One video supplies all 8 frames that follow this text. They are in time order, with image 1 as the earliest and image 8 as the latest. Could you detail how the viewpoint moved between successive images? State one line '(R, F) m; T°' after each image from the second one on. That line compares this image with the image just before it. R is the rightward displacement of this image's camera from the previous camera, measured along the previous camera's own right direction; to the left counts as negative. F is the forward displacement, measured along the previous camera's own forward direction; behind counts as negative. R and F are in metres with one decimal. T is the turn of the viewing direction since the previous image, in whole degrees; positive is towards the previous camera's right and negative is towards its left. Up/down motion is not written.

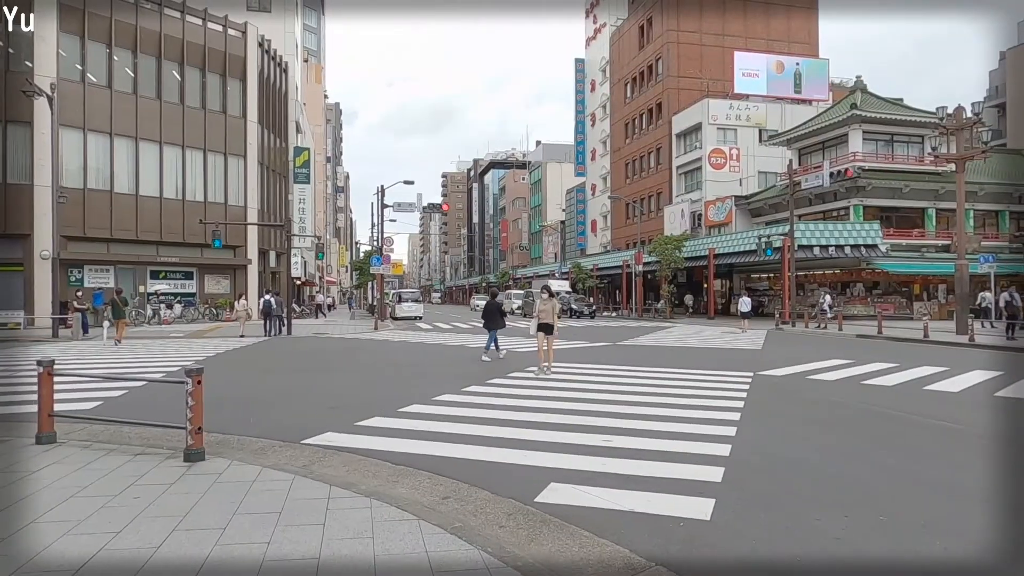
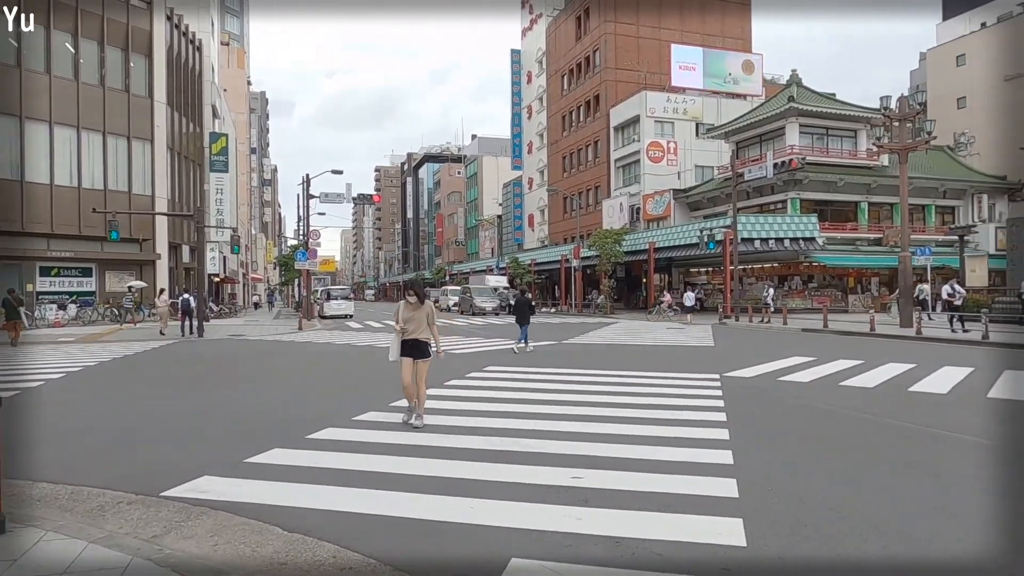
(0.0, +1.7) m; +6°
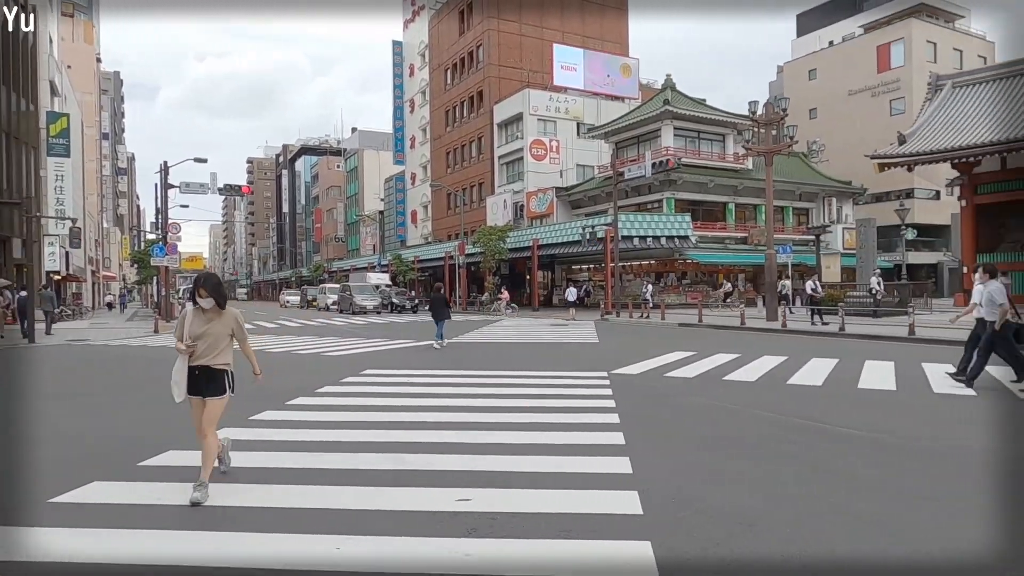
(+0.1, +0.7) m; +10°
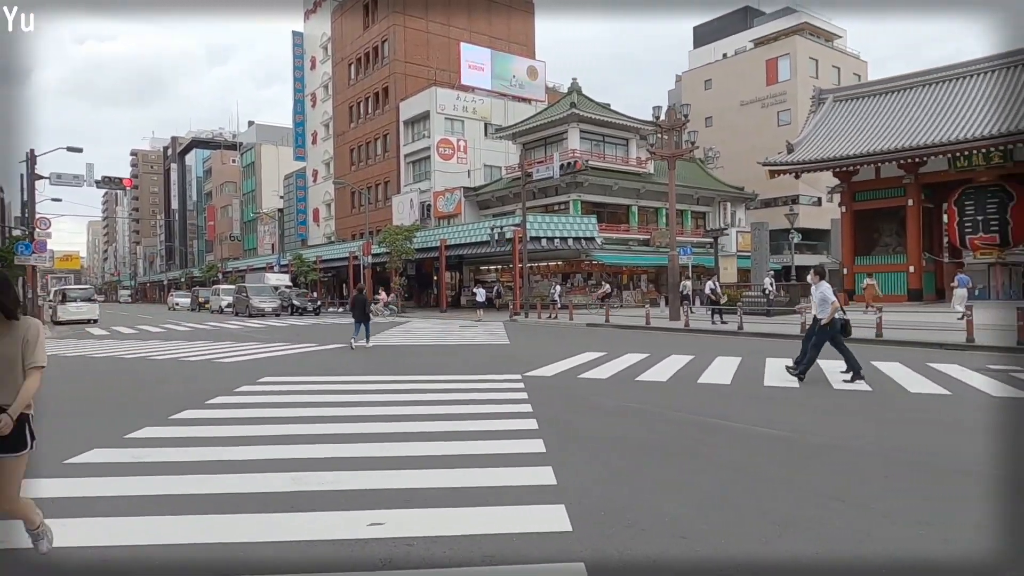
(-0.1, +0.4) m; +8°
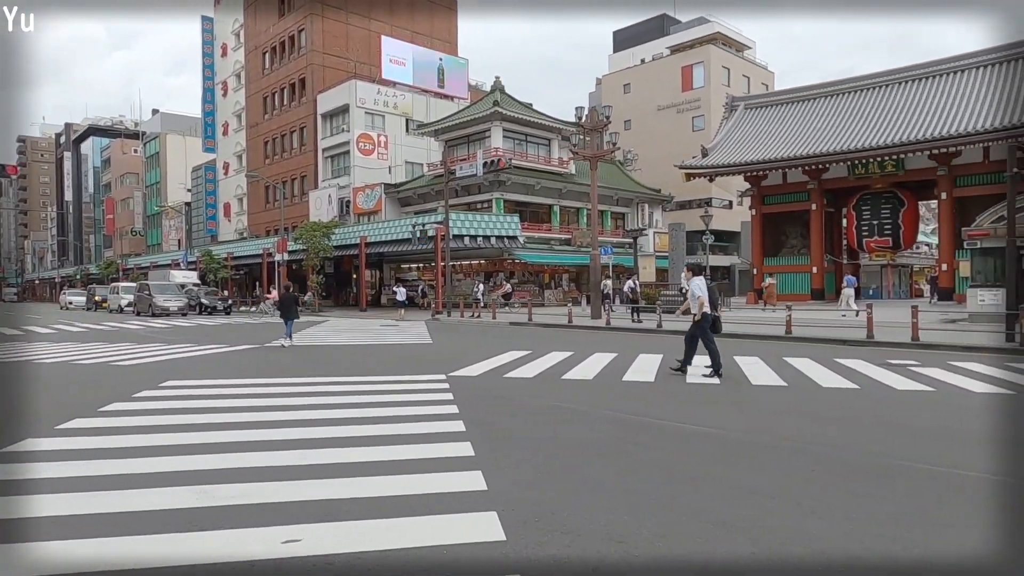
(-0.1, +0.2) m; +7°
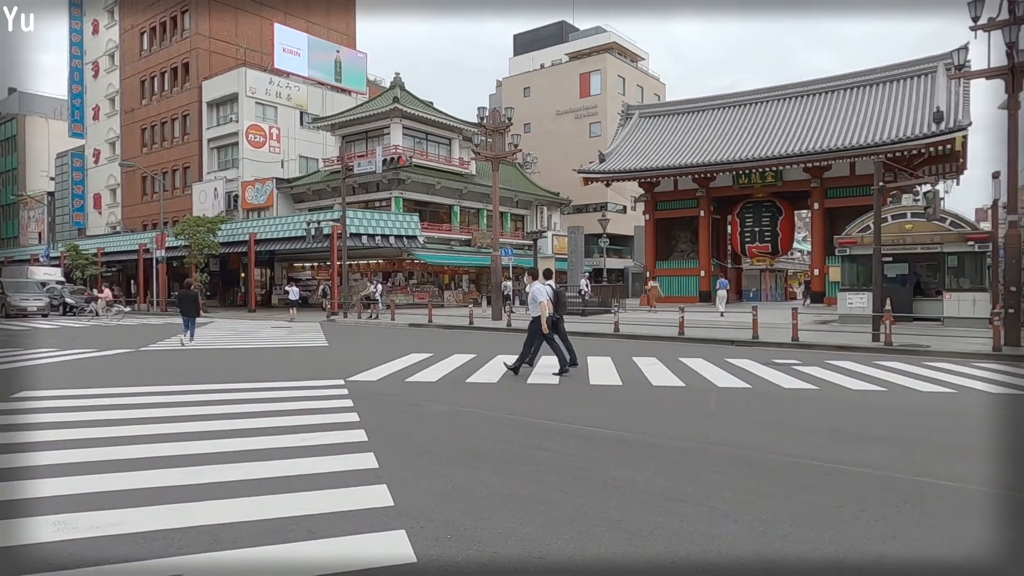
(-0.1, +0.2) m; +9°
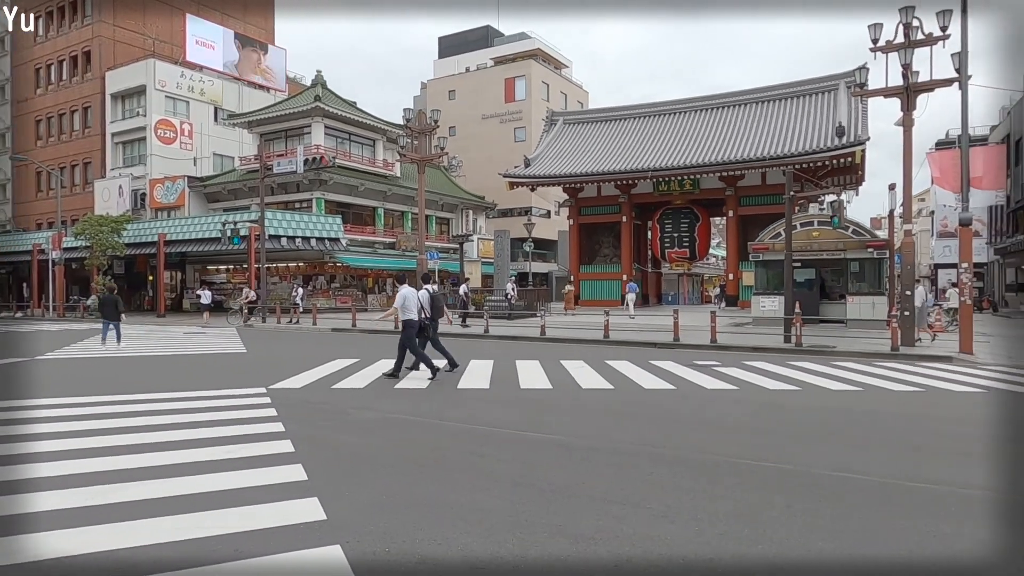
(-0.1, +0.1) m; +7°
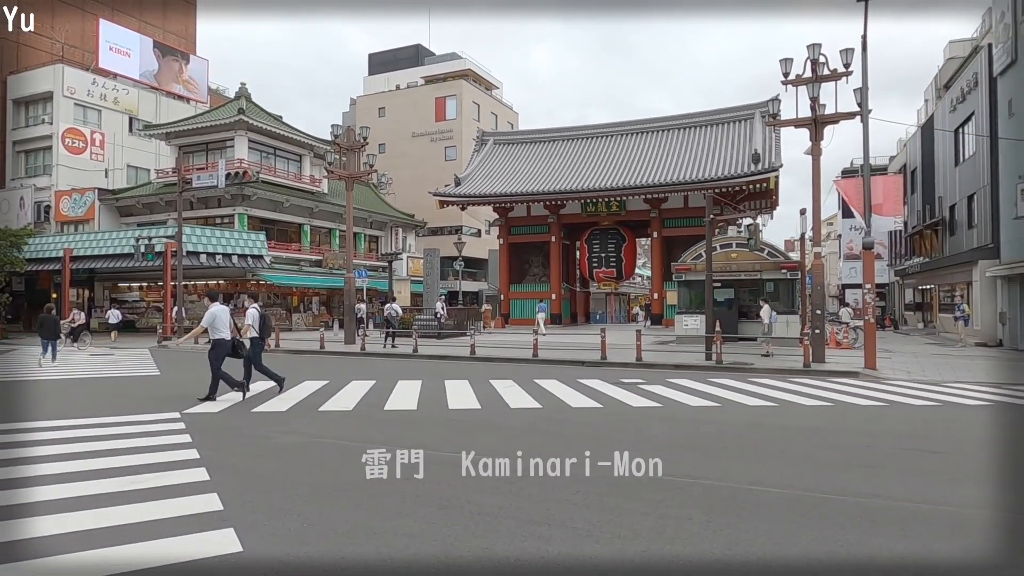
(0.0, 0.0) m; +6°
